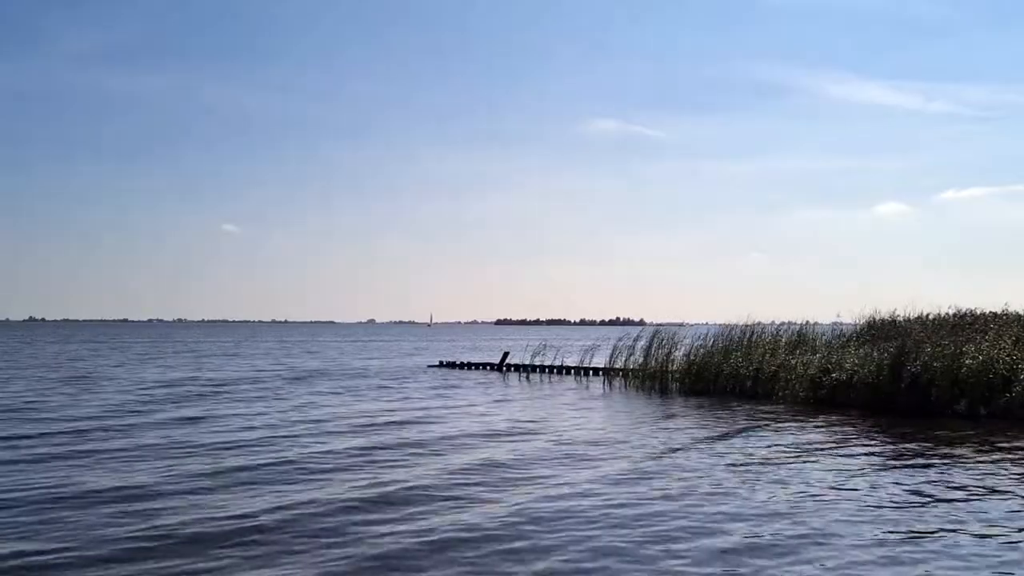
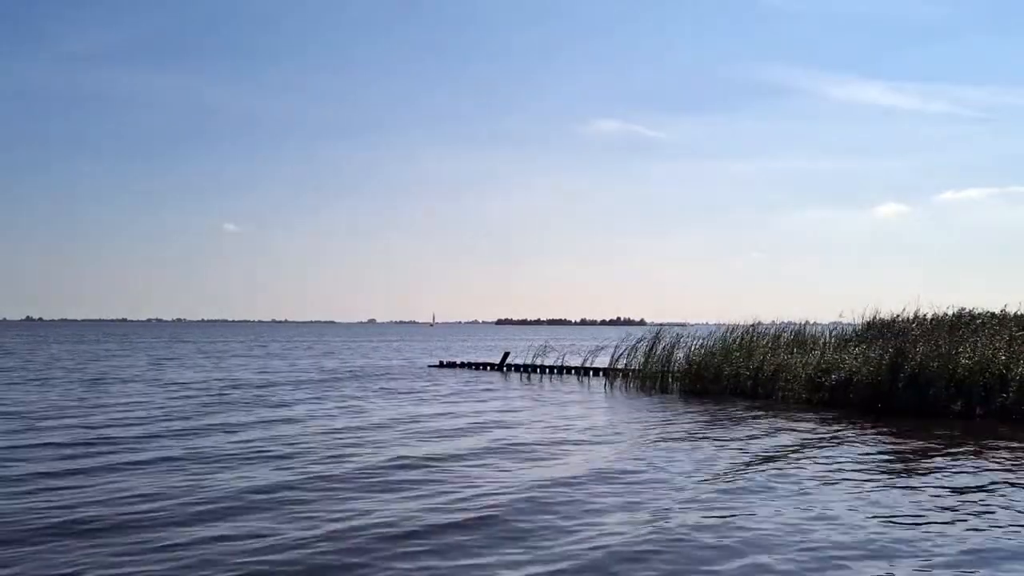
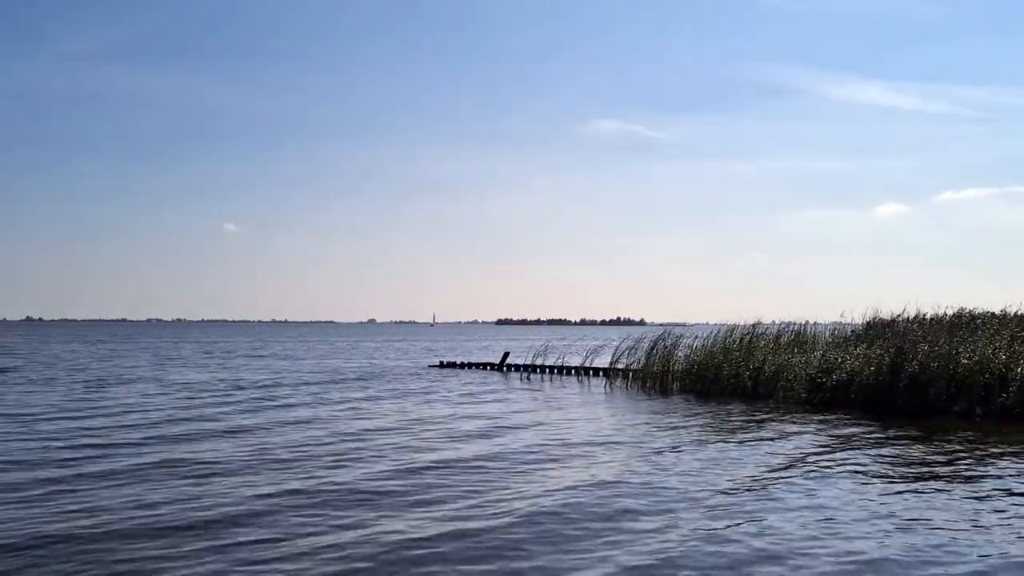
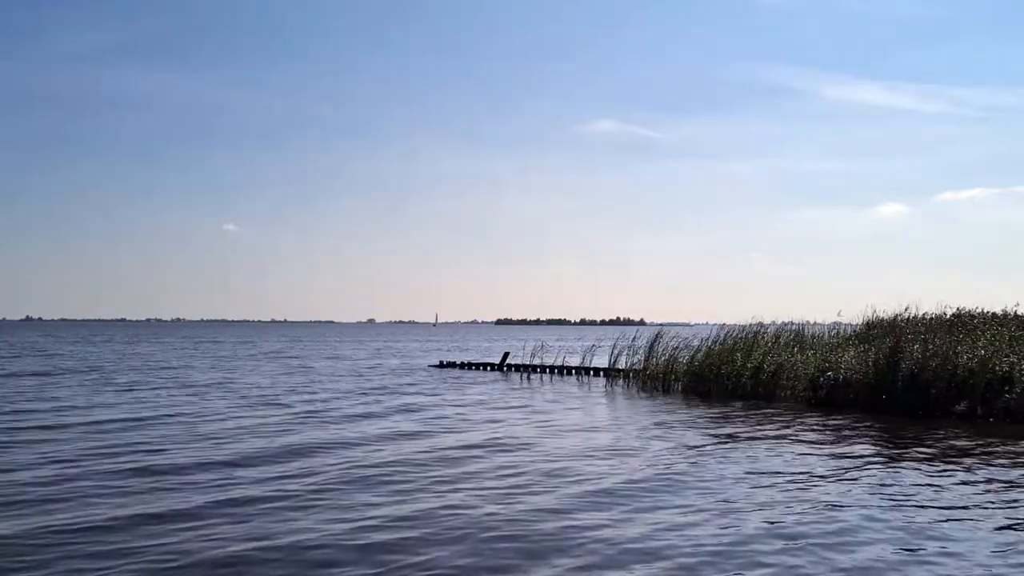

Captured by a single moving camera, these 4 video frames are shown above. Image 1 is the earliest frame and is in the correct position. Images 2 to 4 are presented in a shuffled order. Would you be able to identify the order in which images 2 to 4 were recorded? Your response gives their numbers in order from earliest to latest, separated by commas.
2, 3, 4
